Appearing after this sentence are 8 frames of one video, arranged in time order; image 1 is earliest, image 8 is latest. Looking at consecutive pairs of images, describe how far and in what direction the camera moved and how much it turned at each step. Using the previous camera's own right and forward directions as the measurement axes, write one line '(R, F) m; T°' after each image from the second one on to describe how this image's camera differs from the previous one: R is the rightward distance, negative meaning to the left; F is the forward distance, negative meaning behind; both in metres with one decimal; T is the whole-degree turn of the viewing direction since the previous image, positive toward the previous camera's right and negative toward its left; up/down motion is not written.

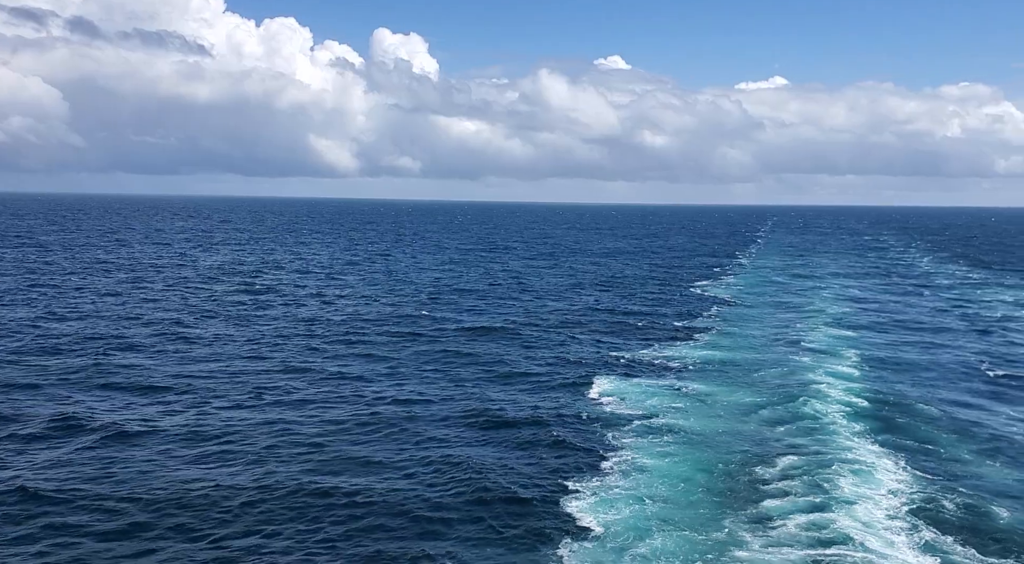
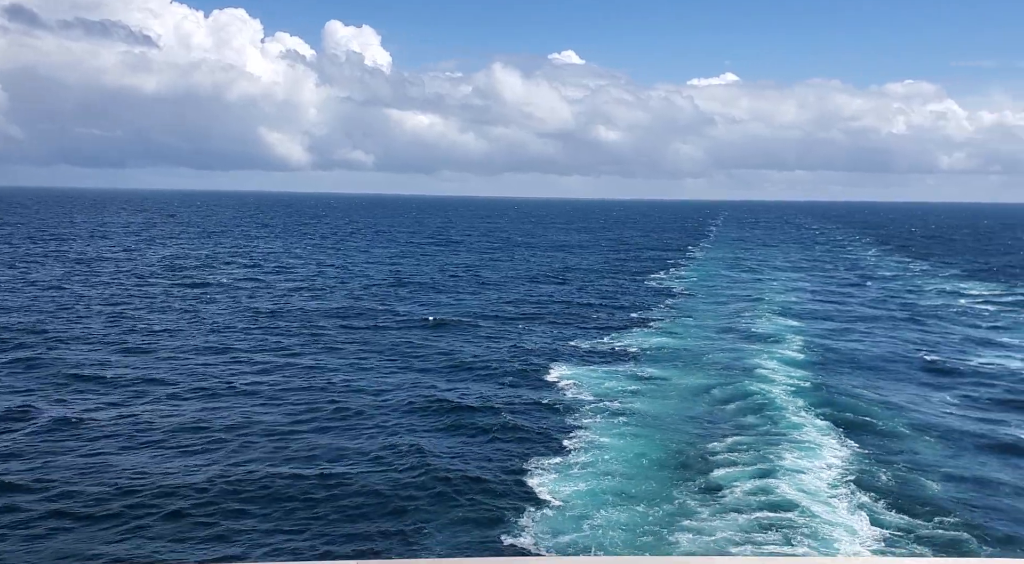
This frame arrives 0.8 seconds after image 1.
(-0.4, -2.0) m; +3°
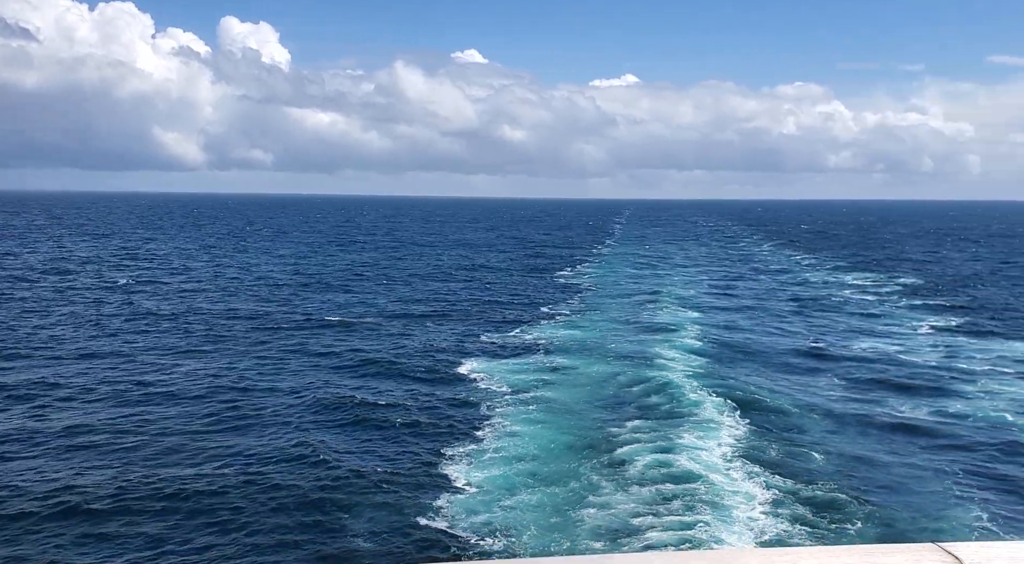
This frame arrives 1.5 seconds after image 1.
(-0.4, -1.9) m; +5°
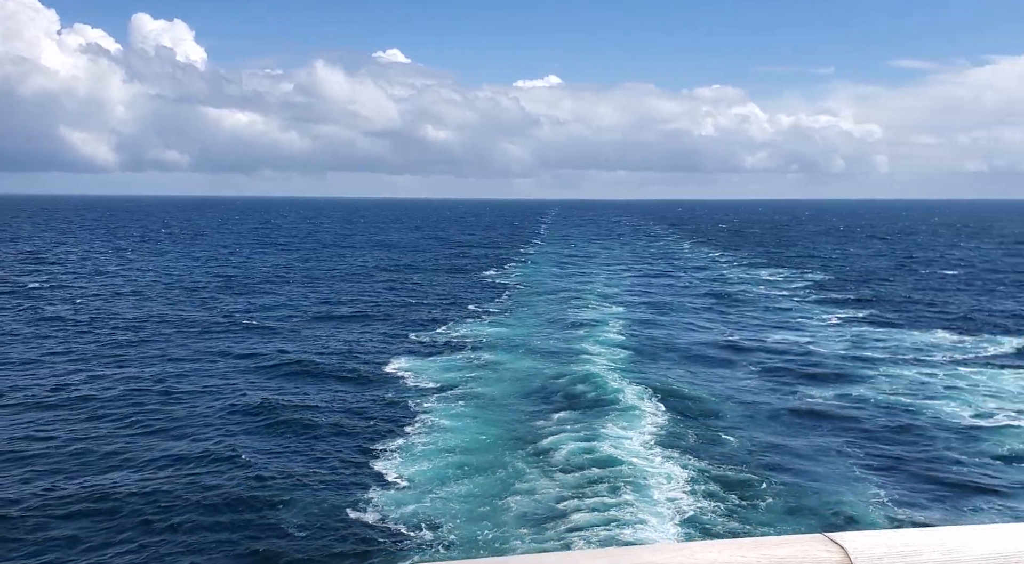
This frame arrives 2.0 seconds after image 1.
(-0.1, -1.4) m; +4°
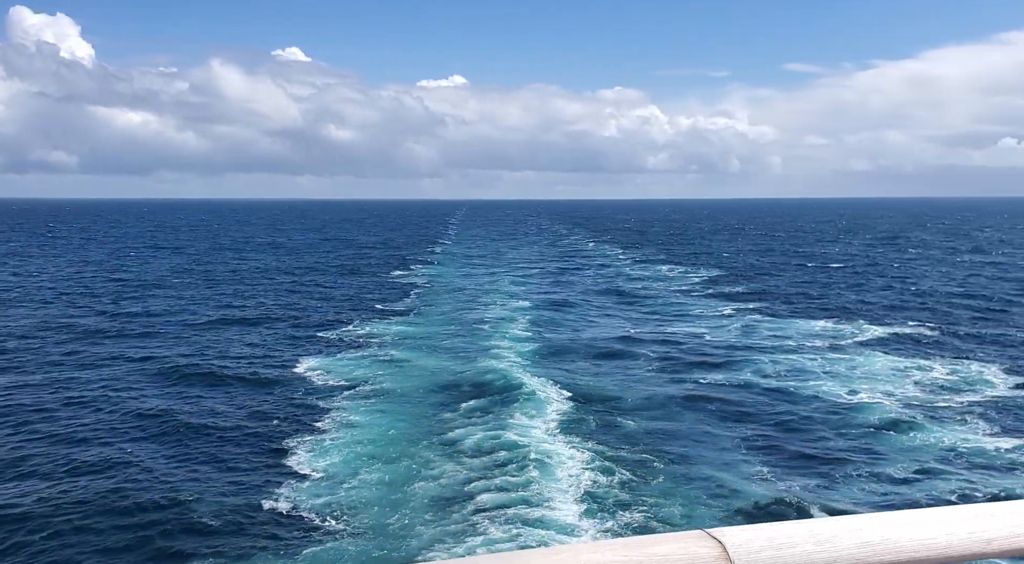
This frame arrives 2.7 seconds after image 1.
(-0.1, -1.7) m; +5°
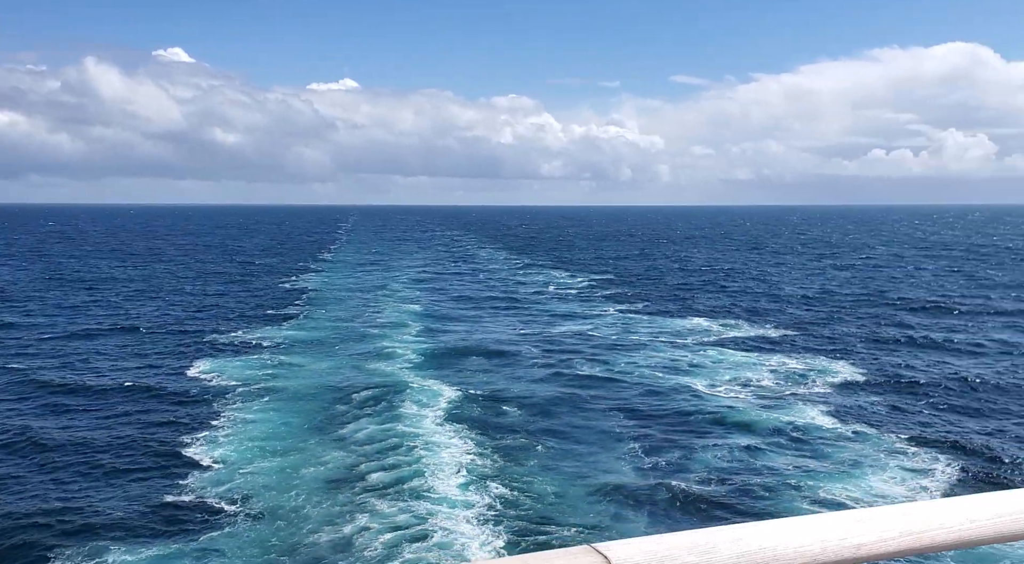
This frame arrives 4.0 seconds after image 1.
(0.0, -1.5) m; +6°
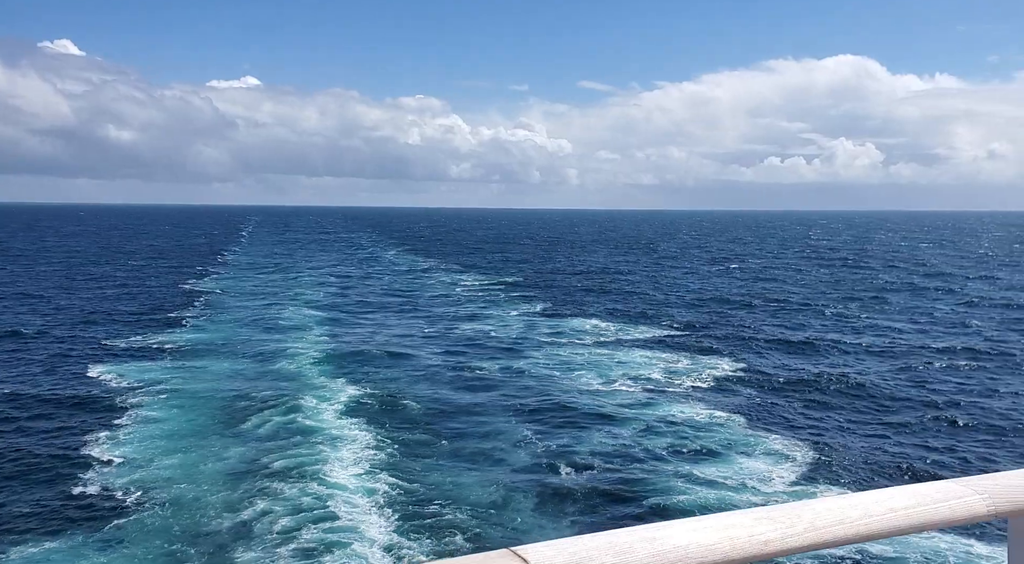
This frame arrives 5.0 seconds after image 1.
(+0.1, -1.0) m; +5°
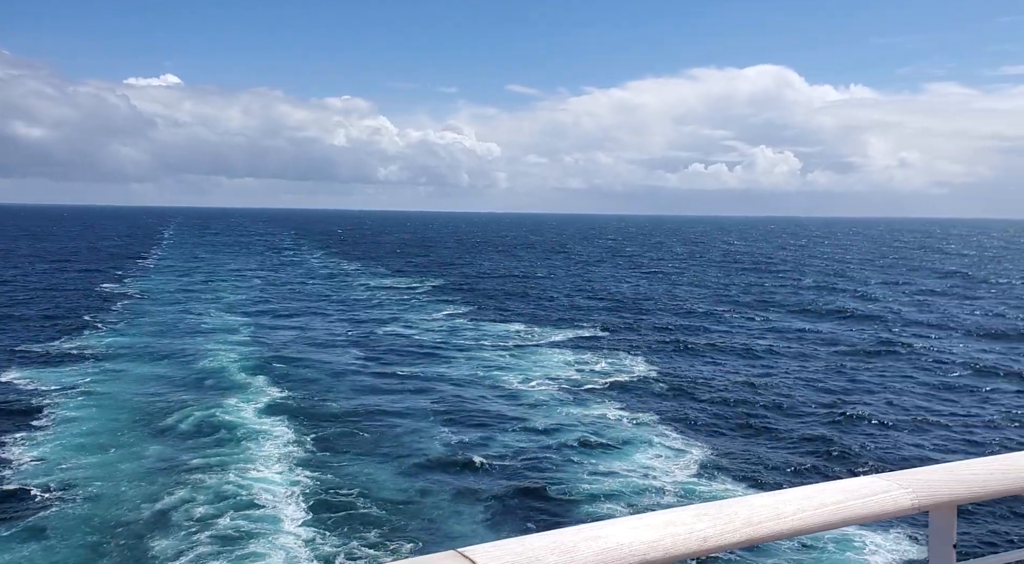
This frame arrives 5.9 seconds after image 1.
(0.0, -0.6) m; +4°
